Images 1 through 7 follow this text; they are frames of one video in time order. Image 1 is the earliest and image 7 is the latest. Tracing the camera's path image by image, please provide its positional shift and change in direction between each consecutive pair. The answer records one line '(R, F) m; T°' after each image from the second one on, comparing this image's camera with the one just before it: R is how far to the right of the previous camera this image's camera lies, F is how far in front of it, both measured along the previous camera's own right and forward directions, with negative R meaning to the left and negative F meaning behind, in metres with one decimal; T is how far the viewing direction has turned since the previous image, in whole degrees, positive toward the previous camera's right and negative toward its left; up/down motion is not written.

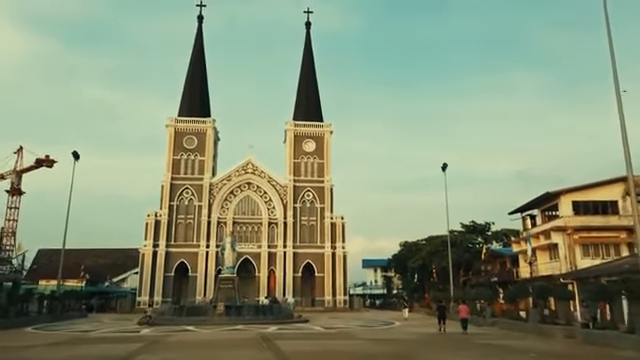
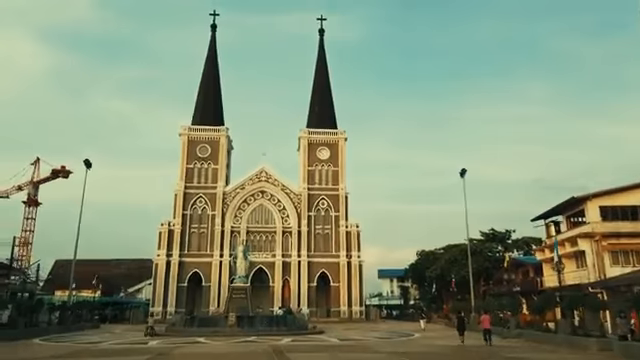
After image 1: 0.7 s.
(0.0, +0.9) m; -2°
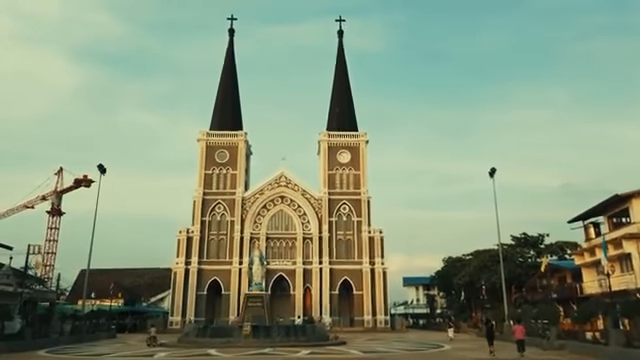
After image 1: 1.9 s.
(+0.2, +1.7) m; -3°
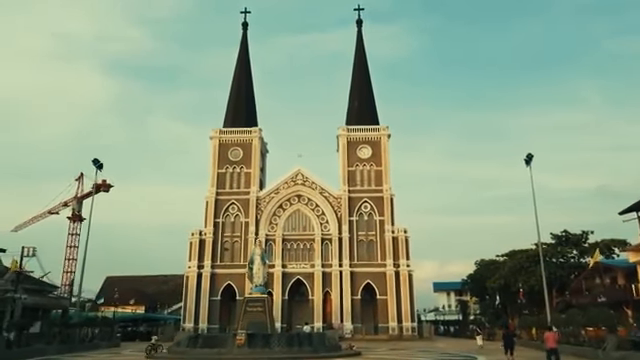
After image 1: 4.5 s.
(+1.0, +3.4) m; -3°
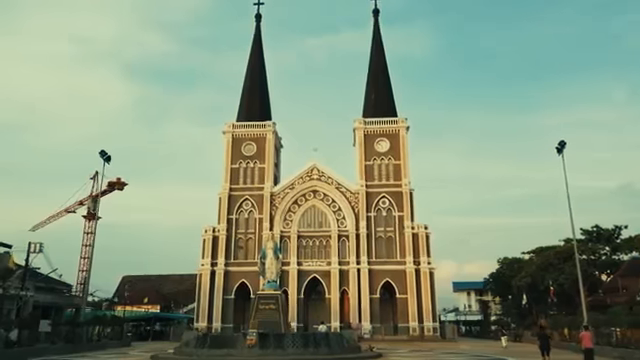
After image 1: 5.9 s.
(-0.1, +1.7) m; -2°
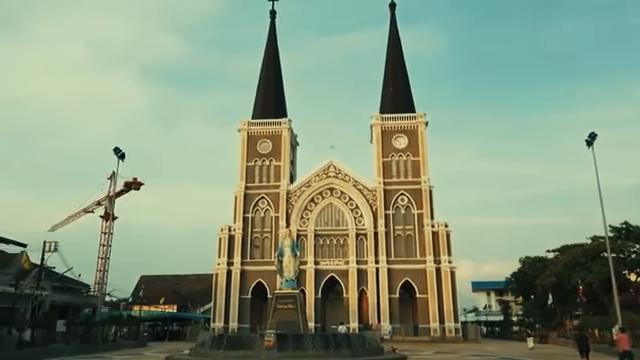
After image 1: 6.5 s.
(-0.2, +0.9) m; -2°
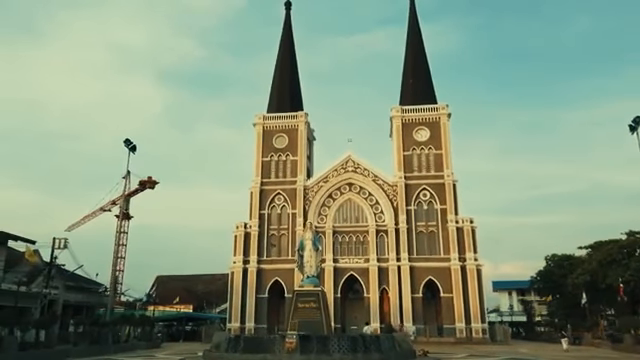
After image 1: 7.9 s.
(-0.4, +1.7) m; -2°
